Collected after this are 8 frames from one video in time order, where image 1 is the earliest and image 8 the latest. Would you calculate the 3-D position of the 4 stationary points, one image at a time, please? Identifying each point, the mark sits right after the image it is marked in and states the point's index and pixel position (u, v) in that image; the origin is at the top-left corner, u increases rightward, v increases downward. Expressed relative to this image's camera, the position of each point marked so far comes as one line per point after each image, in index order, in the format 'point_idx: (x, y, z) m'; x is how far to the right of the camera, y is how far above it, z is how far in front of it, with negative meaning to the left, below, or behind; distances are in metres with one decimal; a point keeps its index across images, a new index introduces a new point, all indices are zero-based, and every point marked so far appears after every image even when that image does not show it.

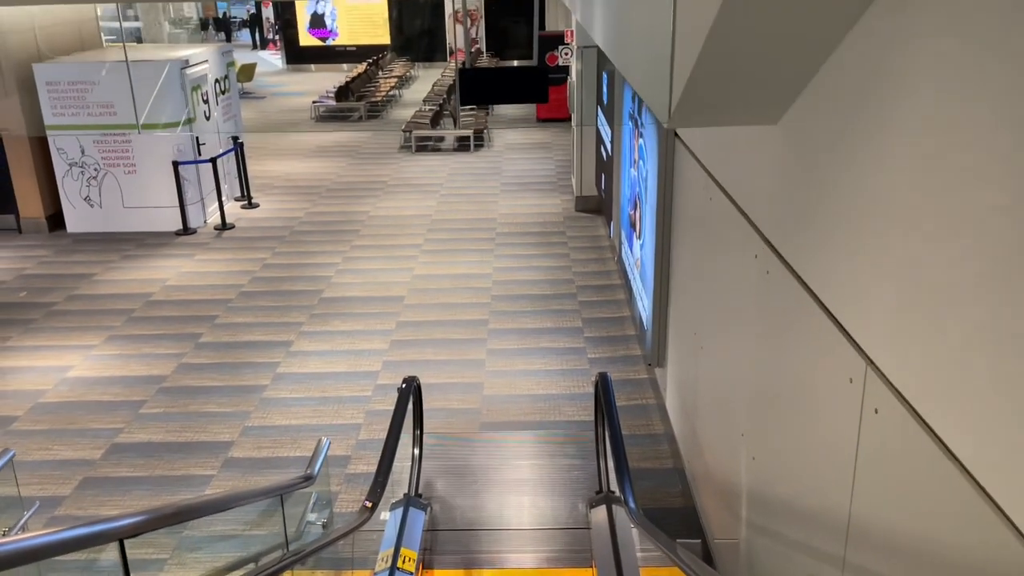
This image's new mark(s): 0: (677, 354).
0: (+1.1, -0.4, +5.3) m
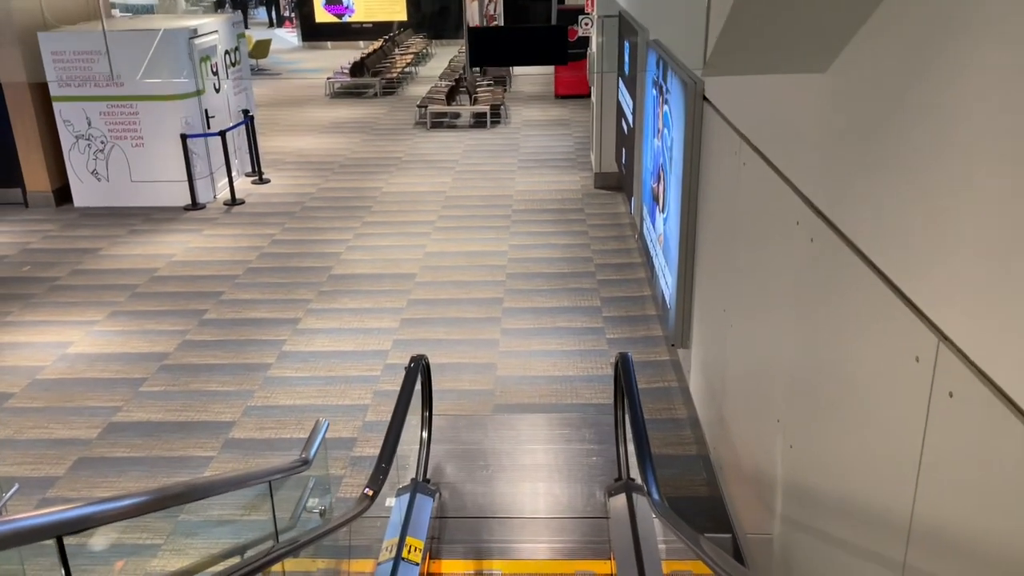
0: (+1.2, -0.3, +5.0) m
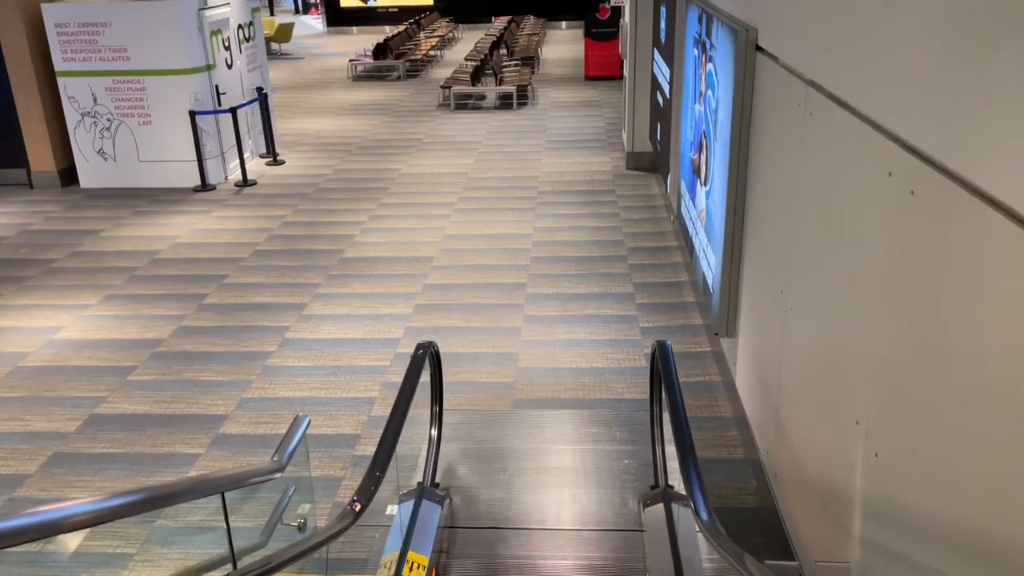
0: (+1.3, -0.2, +4.3) m
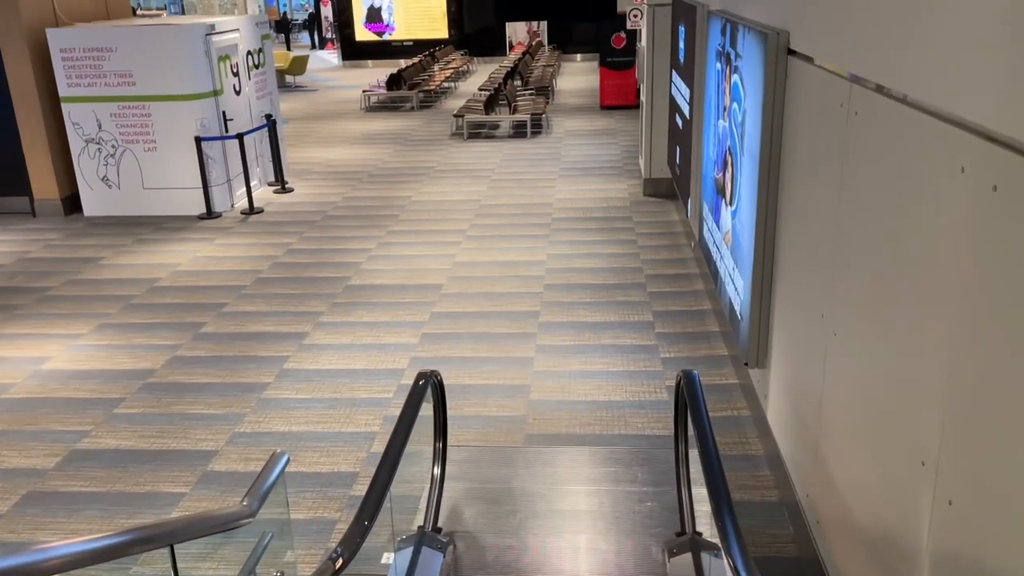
0: (+1.3, -0.3, +3.9) m
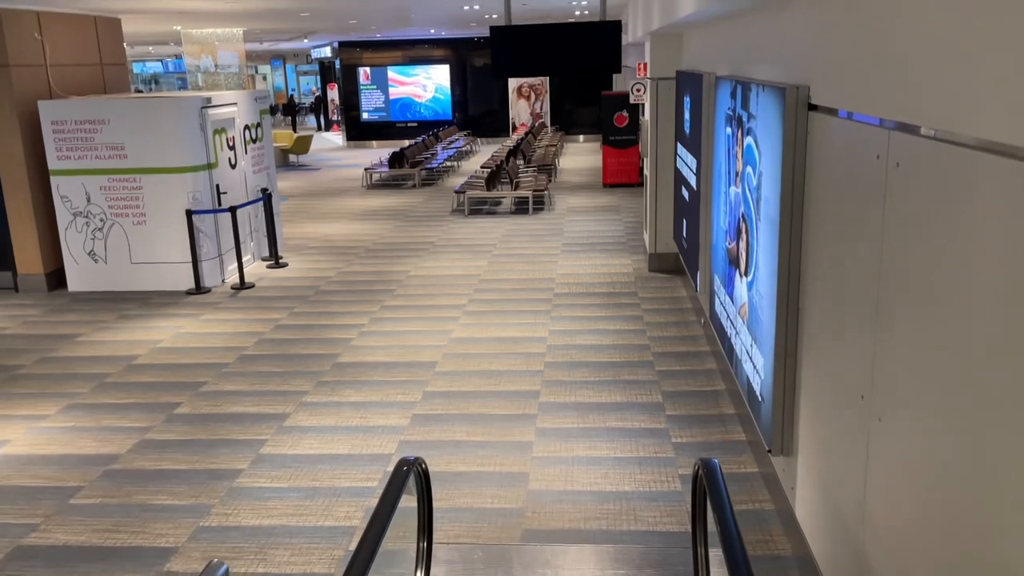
0: (+1.3, -0.6, +3.5) m
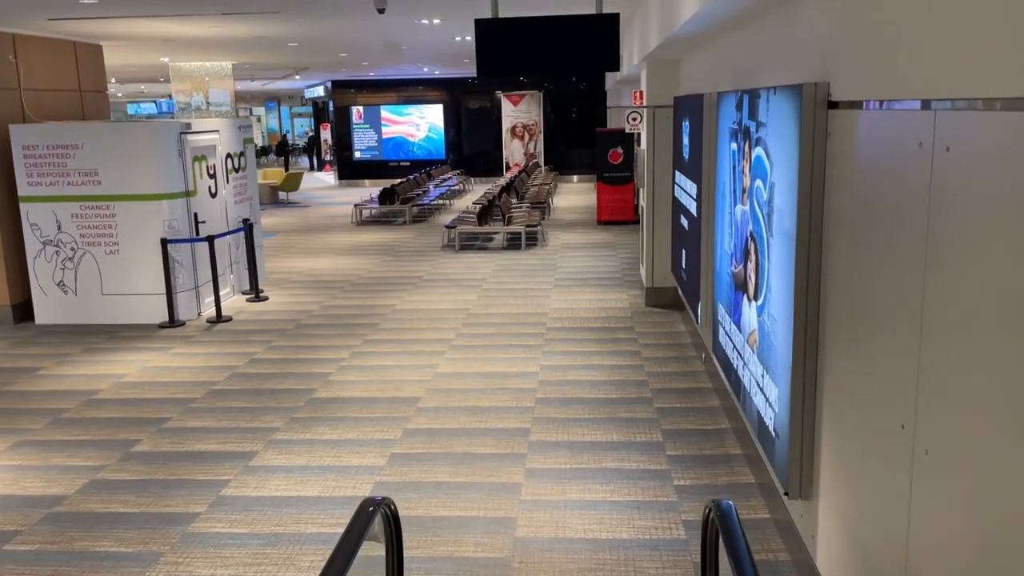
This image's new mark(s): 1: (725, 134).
0: (+1.2, -0.7, +3.0) m
1: (+1.3, +0.9, +4.8) m
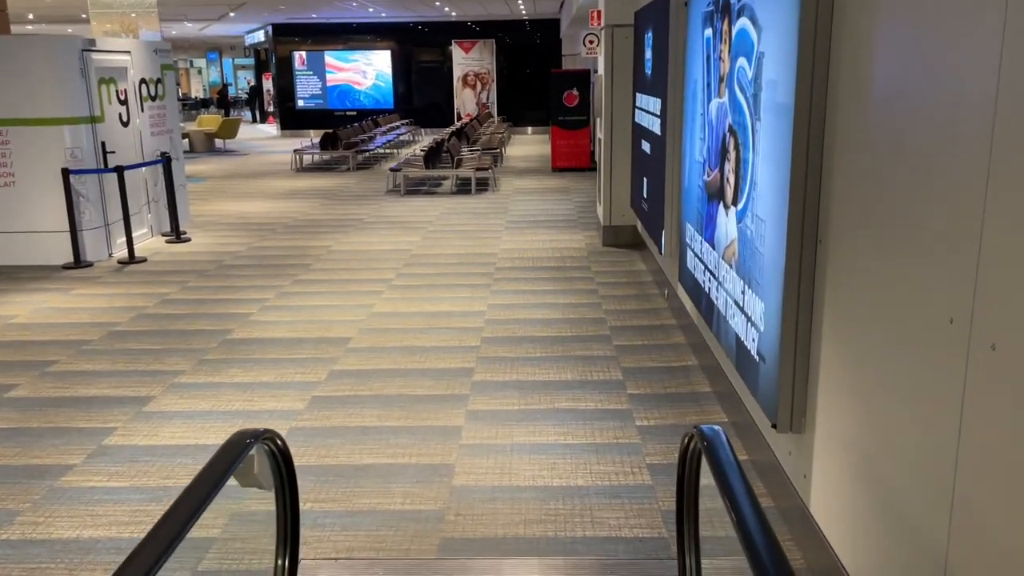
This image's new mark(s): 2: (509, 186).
0: (+1.0, -0.3, +2.4) m
1: (+0.9, +1.3, +4.2) m
2: (-0.1, +1.5, +12.5) m
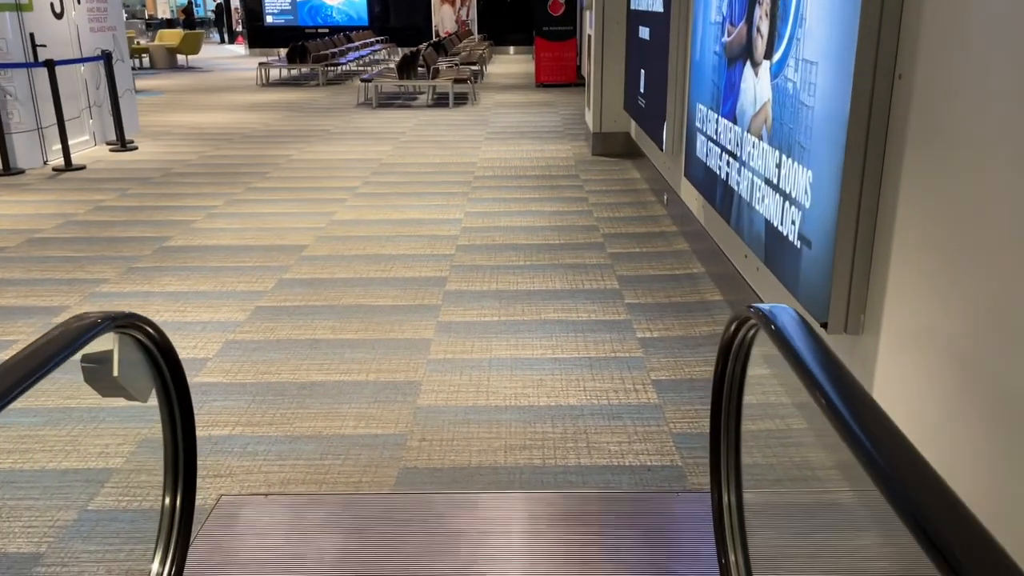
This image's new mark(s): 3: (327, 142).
0: (+1.0, 0.0, +1.8) m
1: (+0.8, +1.8, +3.4) m
2: (-0.3, +2.7, +11.7) m
3: (-1.9, +1.5, +8.4) m
